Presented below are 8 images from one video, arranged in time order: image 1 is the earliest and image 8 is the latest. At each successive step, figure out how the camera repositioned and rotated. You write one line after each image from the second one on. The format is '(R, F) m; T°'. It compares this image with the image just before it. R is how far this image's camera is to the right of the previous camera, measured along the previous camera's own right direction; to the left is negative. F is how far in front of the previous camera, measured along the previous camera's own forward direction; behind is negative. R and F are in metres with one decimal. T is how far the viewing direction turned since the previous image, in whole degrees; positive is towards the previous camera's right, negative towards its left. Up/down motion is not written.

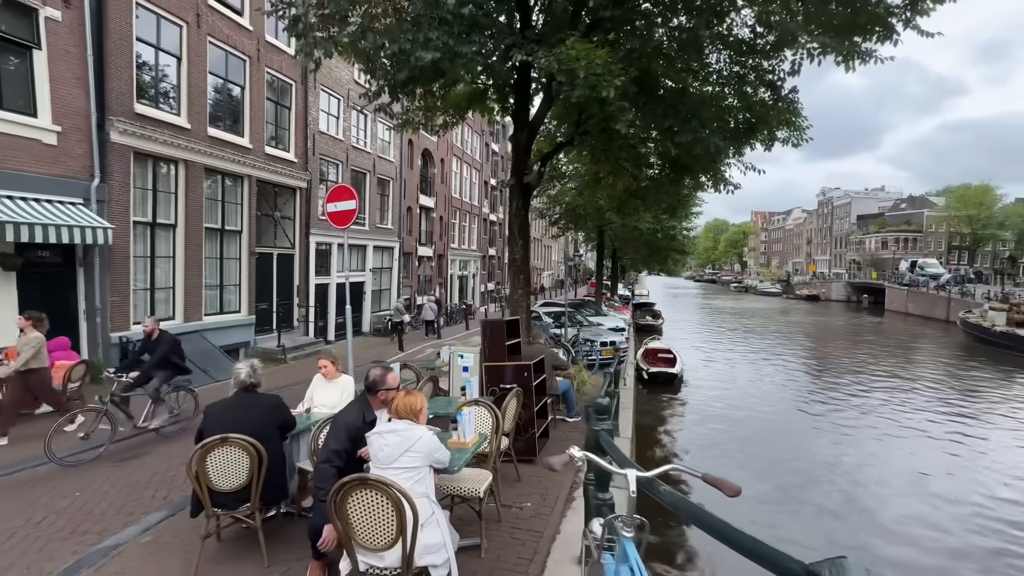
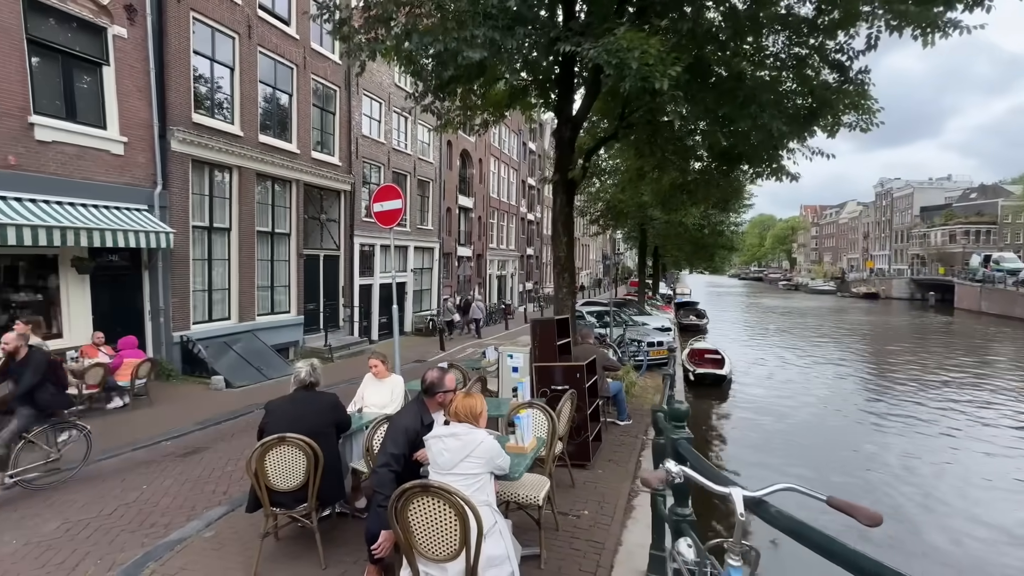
(-0.2, +0.2) m; -5°
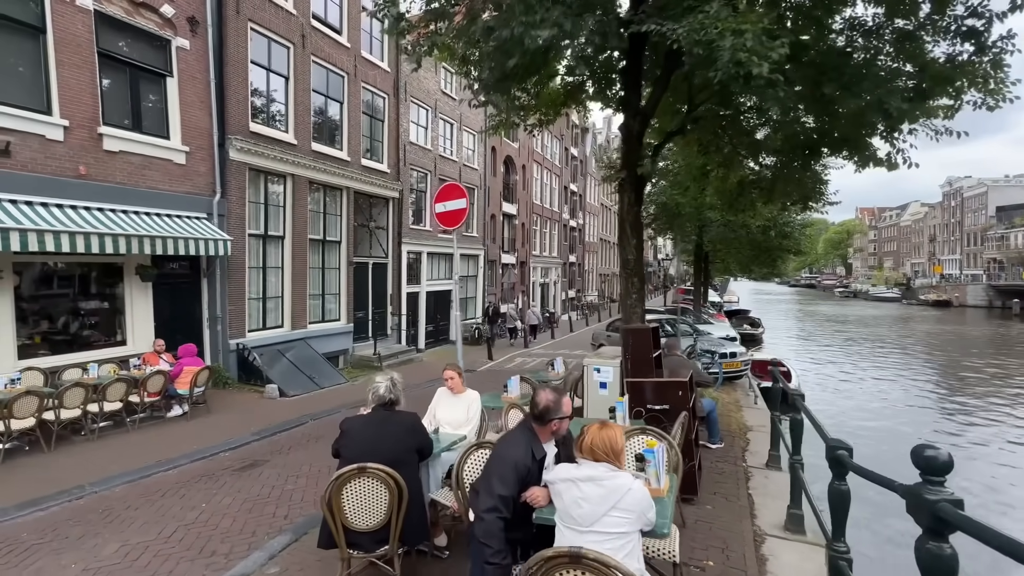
(-0.5, +0.6) m; -5°
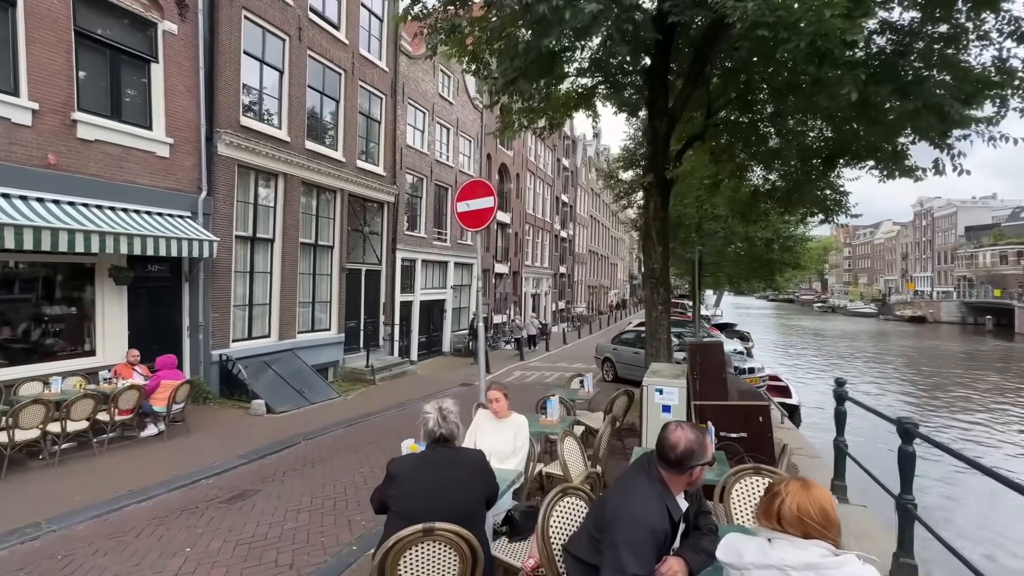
(-0.6, +0.6) m; +2°
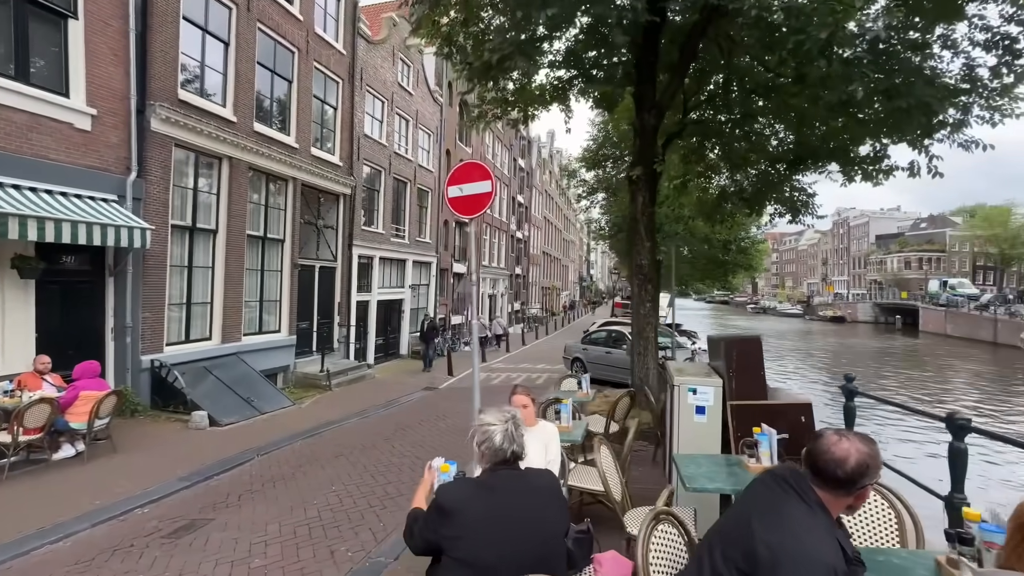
(-0.6, +0.5) m; +7°
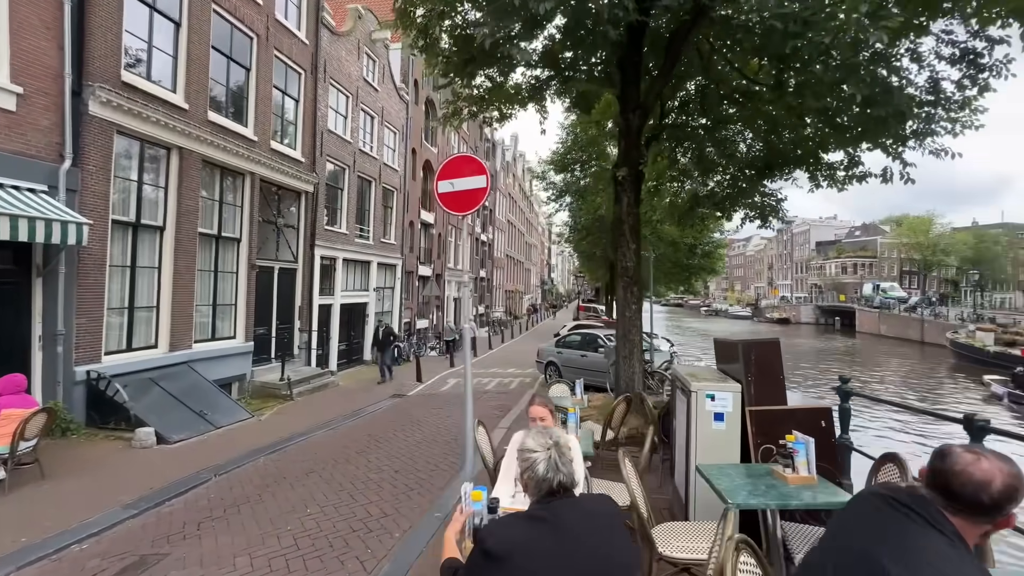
(-0.4, +0.3) m; +5°
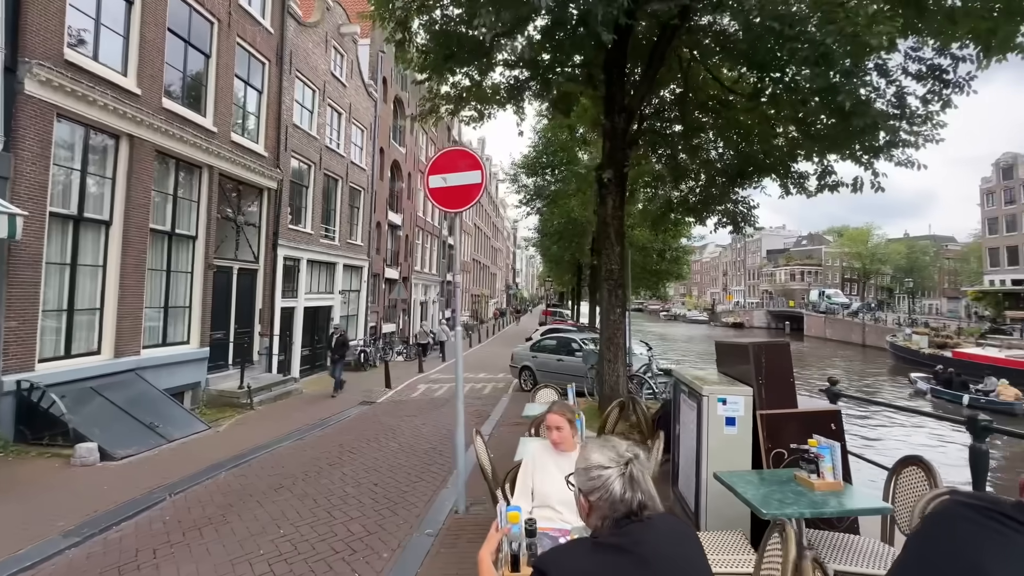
(-0.3, +0.2) m; +5°
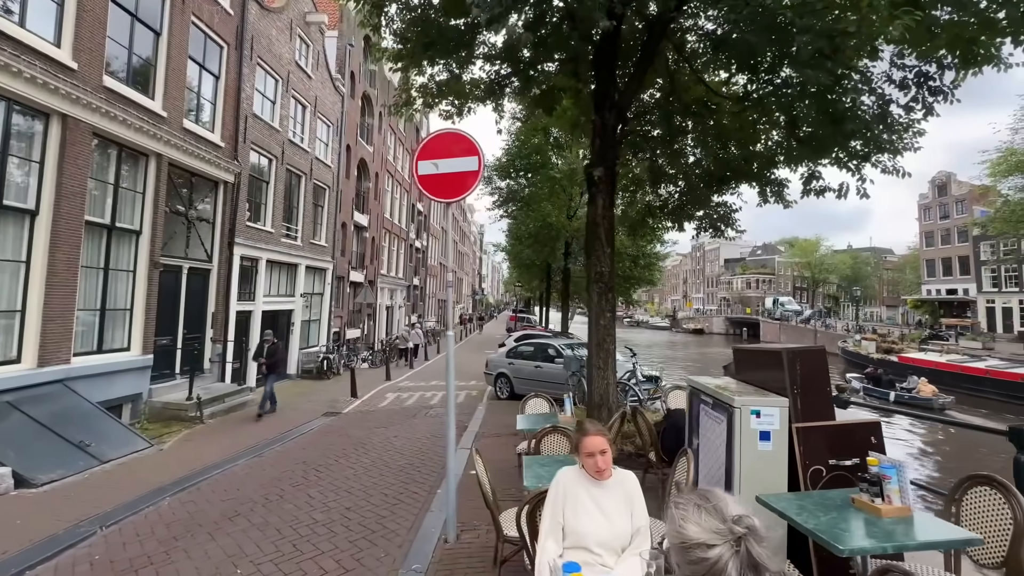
(-0.3, +0.5) m; +5°
